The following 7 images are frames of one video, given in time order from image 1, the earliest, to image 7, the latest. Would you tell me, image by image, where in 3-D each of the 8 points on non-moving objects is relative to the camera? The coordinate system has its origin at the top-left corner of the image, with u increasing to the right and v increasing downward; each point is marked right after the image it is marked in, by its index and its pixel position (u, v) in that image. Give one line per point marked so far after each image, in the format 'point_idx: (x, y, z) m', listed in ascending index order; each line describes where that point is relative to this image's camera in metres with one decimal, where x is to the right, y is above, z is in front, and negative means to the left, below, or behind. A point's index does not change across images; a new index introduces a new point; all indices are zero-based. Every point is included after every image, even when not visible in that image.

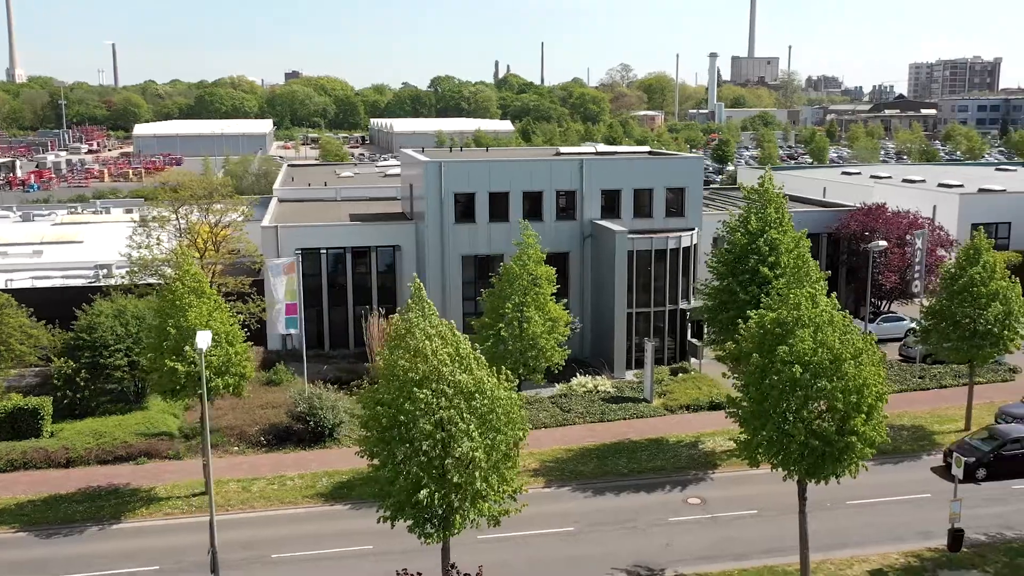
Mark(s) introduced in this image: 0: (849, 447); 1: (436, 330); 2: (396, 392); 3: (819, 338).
0: (+6.1, -2.8, +16.4) m
1: (-1.2, -0.7, +15.3) m
2: (-1.8, -1.7, +14.9) m
3: (+5.5, -0.9, +16.4) m
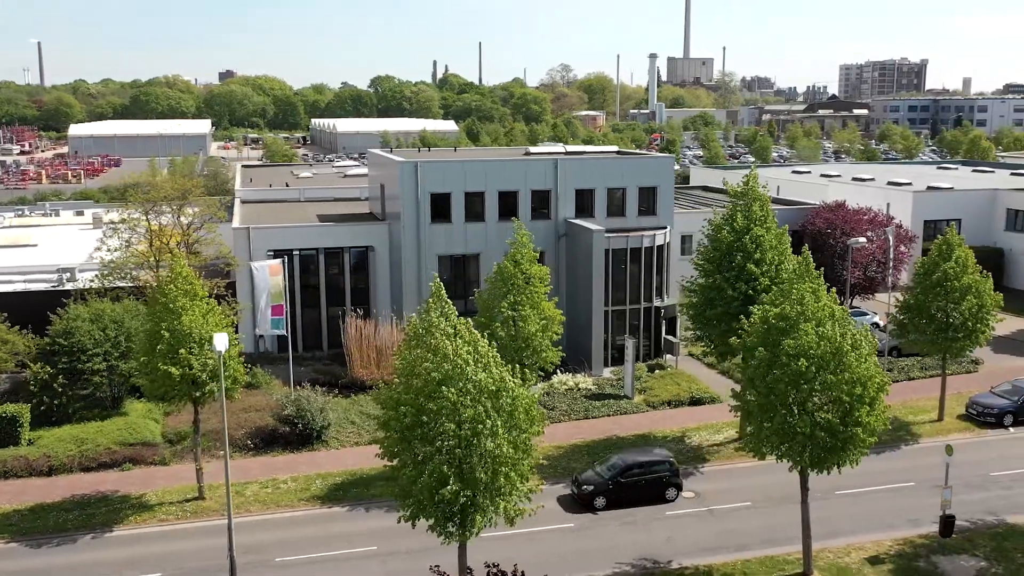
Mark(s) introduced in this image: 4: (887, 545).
0: (+6.3, -2.8, +16.8) m
1: (-0.9, -0.7, +15.3) m
2: (-1.5, -1.7, +15.0) m
3: (+5.8, -0.8, +16.8) m
4: (+8.2, -5.6, +19.9) m
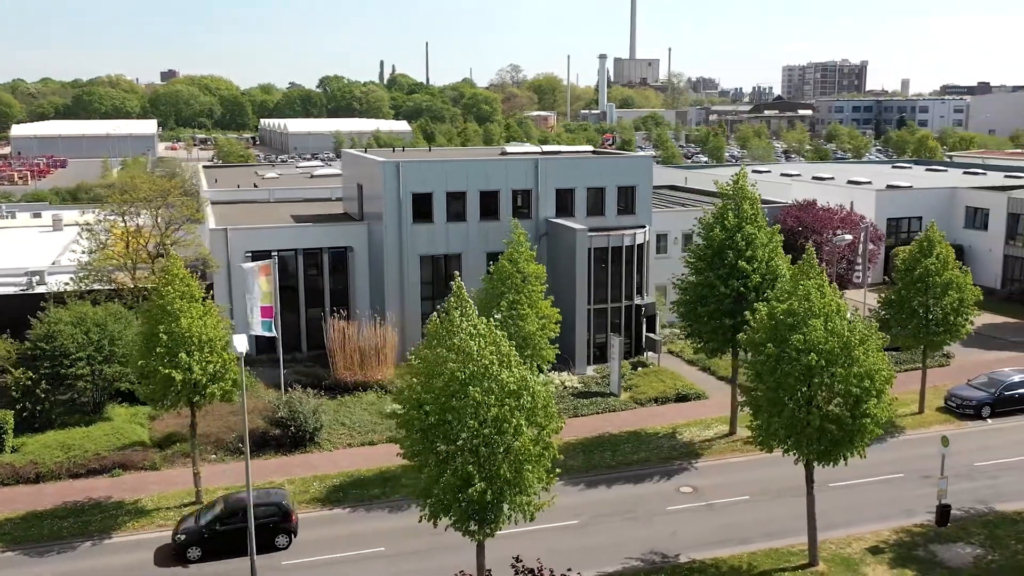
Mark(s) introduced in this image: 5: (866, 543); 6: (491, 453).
0: (+6.6, -2.7, +17.2) m
1: (-0.6, -0.7, +15.4) m
2: (-1.1, -1.7, +14.9) m
3: (+6.0, -0.7, +17.1) m
4: (+8.3, -5.5, +20.3) m
5: (+7.7, -5.6, +19.9) m
6: (-0.3, -2.7, +14.7) m
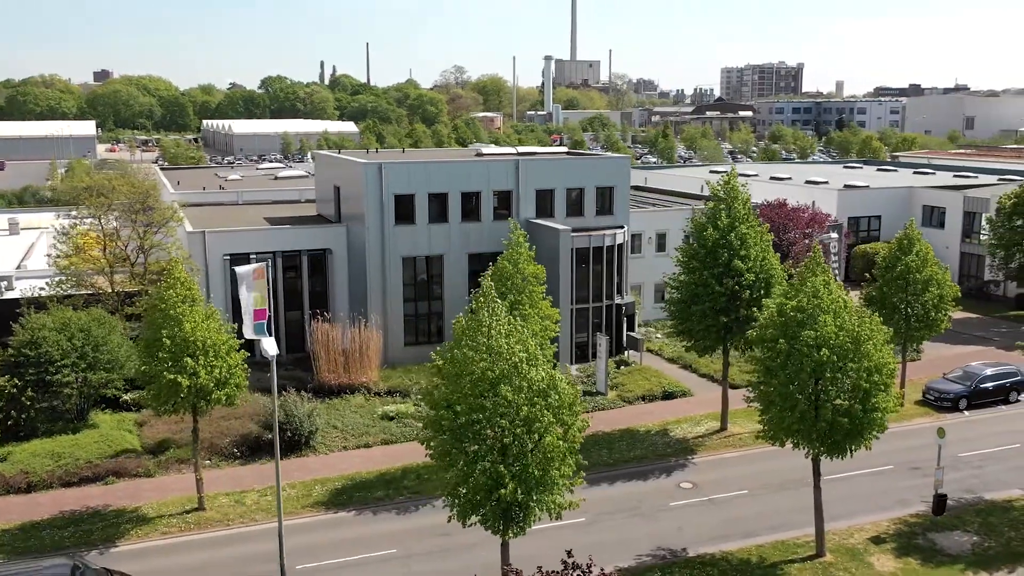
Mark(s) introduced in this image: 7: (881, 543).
0: (+6.9, -2.6, +17.7) m
1: (-0.1, -0.7, +15.5) m
2: (-0.7, -1.7, +15.0) m
3: (+6.3, -0.7, +17.6) m
4: (+8.5, -5.4, +20.9) m
5: (+7.9, -5.5, +20.4) m
6: (+0.2, -2.7, +14.8) m
7: (+8.1, -5.6, +20.0) m
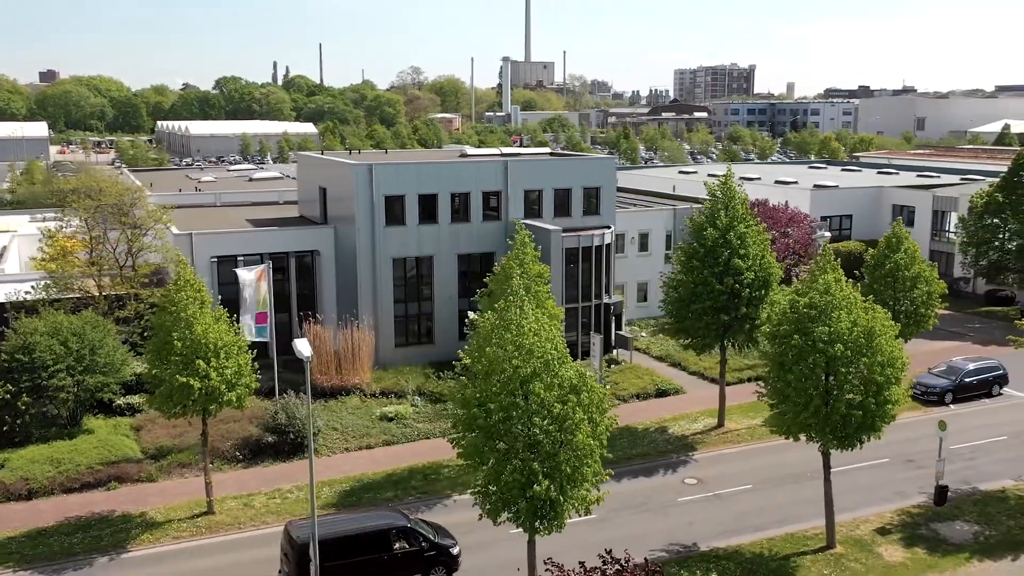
0: (+7.3, -2.5, +18.1) m
1: (+0.4, -0.7, +15.6) m
2: (-0.1, -1.7, +15.1) m
3: (+6.7, -0.6, +18.0) m
4: (+8.8, -5.3, +21.4) m
5: (+8.3, -5.4, +20.9) m
6: (+0.7, -2.6, +15.0) m
7: (+8.4, -5.5, +20.5) m
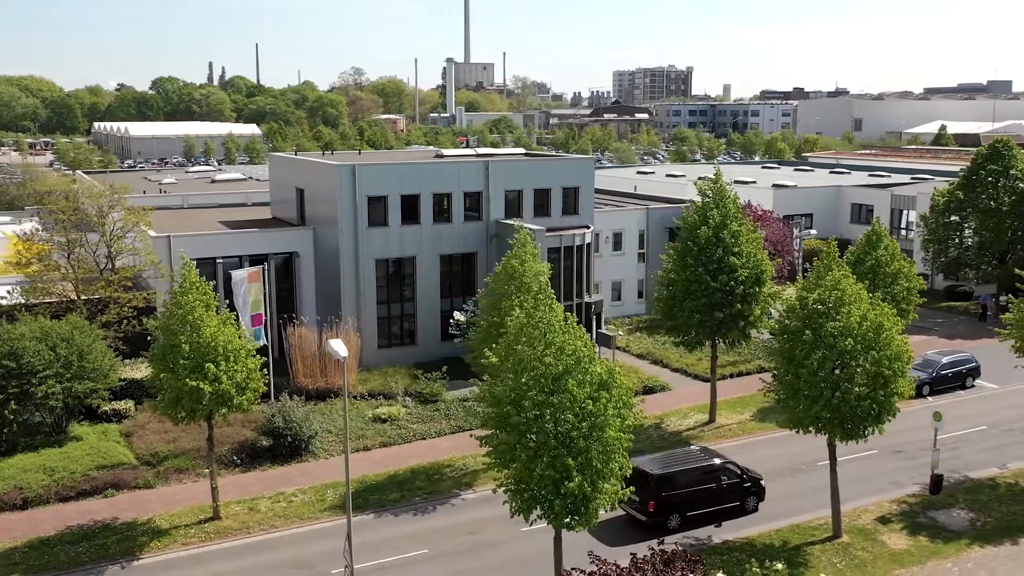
0: (+7.7, -2.4, +18.6) m
1: (+0.8, -0.6, +15.8) m
2: (+0.4, -1.7, +15.3) m
3: (+7.1, -0.5, +18.5) m
4: (+9.0, -5.2, +22.0) m
5: (+8.5, -5.3, +21.4) m
6: (+1.2, -2.6, +15.2) m
7: (+8.7, -5.4, +21.0) m
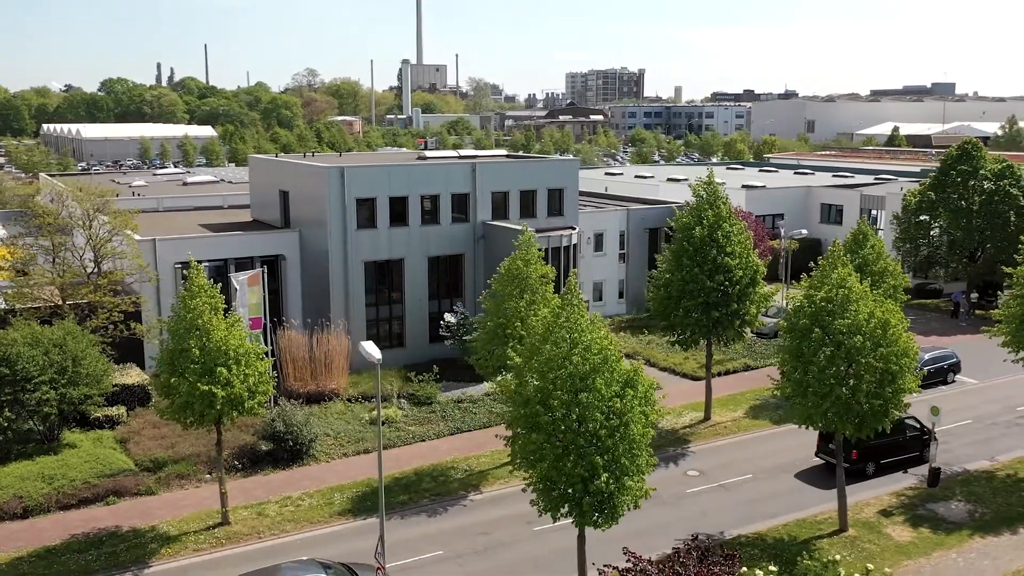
0: (+8.0, -2.4, +19.1) m
1: (+1.3, -0.6, +15.9) m
2: (+0.9, -1.7, +15.4) m
3: (+7.4, -0.5, +18.9) m
4: (+9.2, -5.2, +22.5) m
5: (+8.7, -5.3, +21.9) m
6: (+1.7, -2.6, +15.4) m
7: (+8.9, -5.4, +21.5) m
